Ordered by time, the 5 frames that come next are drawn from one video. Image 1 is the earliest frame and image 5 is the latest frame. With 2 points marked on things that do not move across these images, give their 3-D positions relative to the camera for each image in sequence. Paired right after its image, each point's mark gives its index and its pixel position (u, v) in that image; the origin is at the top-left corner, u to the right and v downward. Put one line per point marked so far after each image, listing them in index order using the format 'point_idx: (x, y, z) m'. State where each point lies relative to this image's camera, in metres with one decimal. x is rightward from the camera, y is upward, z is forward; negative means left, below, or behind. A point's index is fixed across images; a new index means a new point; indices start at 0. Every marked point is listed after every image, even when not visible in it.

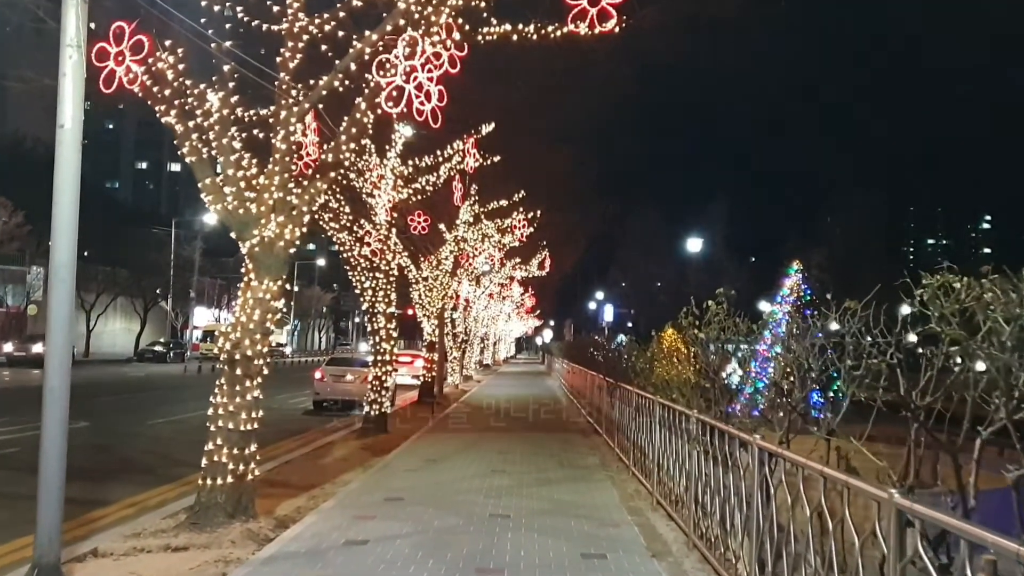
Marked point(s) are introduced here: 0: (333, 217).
0: (-3.2, +1.3, +17.0) m
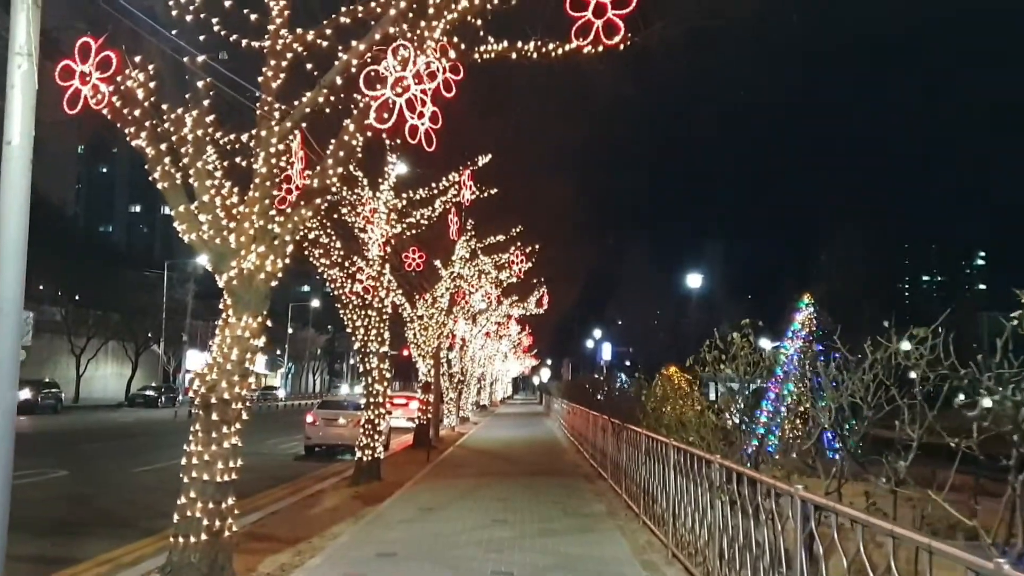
0: (-3.3, +0.6, +16.3) m
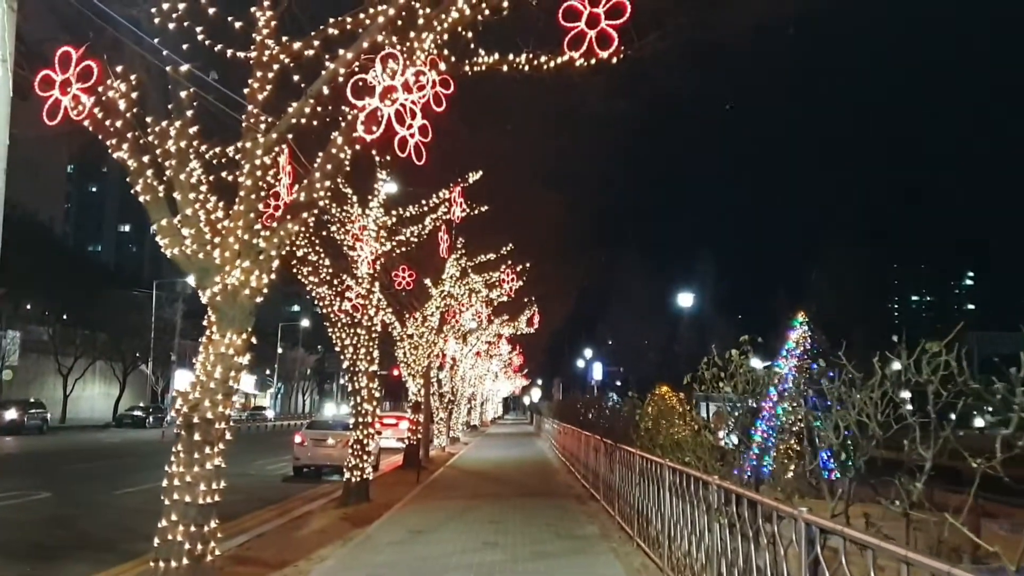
0: (-3.4, +0.3, +16.1) m
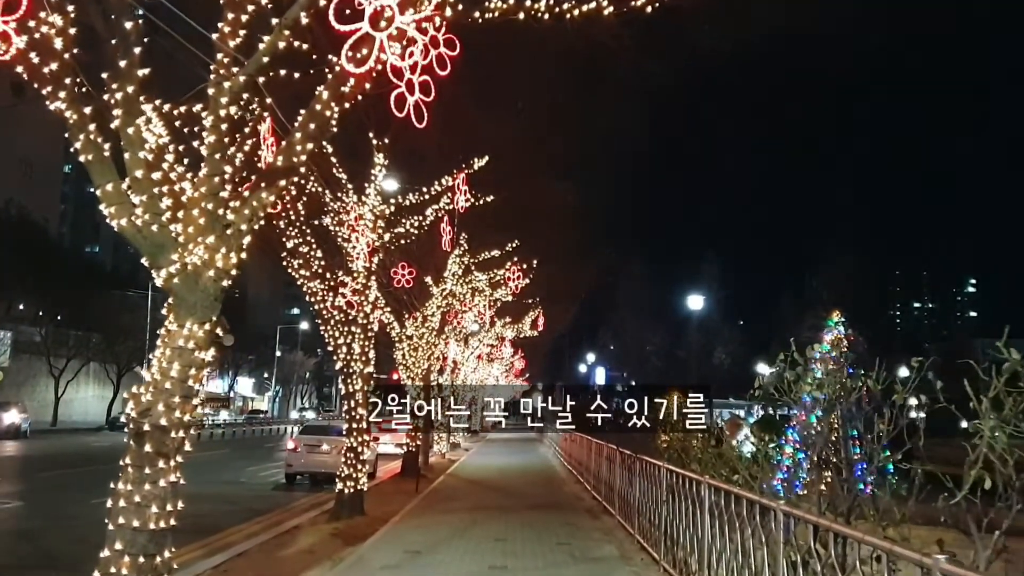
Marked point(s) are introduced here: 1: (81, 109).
0: (-3.3, +0.4, +14.8) m
1: (-2.9, +1.2, +6.3) m
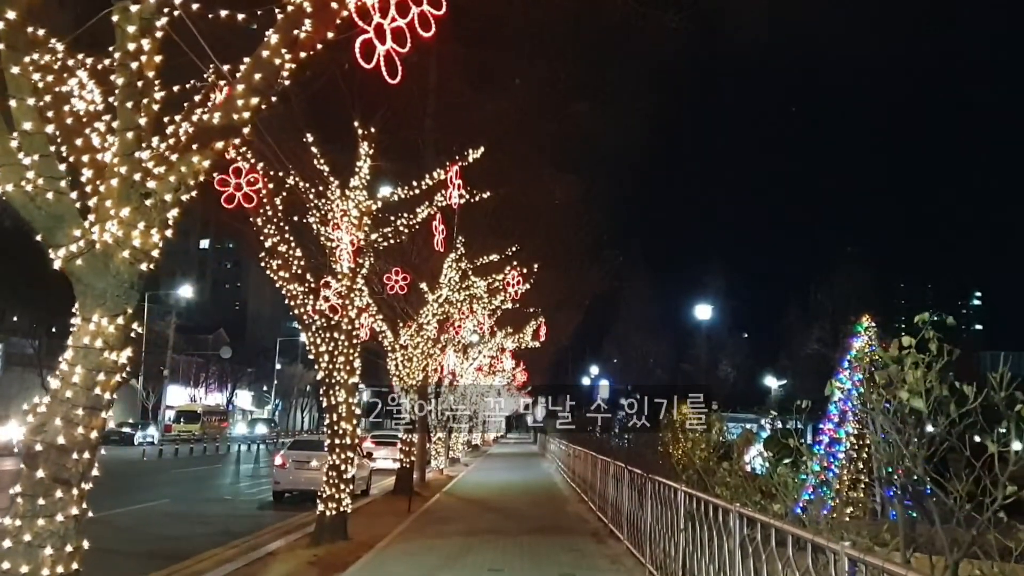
0: (-3.3, +0.4, +13.5) m
1: (-2.9, +1.3, +5.1) m
